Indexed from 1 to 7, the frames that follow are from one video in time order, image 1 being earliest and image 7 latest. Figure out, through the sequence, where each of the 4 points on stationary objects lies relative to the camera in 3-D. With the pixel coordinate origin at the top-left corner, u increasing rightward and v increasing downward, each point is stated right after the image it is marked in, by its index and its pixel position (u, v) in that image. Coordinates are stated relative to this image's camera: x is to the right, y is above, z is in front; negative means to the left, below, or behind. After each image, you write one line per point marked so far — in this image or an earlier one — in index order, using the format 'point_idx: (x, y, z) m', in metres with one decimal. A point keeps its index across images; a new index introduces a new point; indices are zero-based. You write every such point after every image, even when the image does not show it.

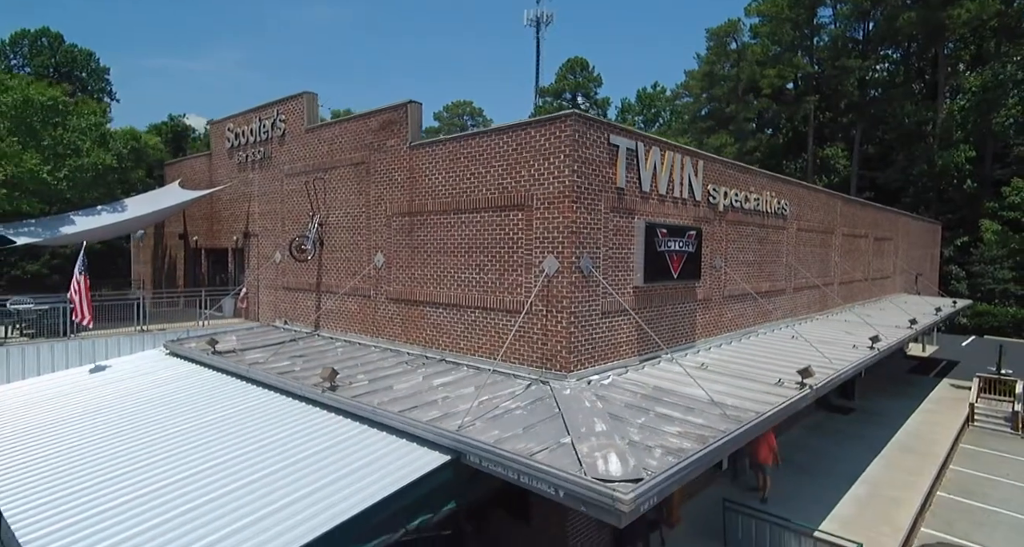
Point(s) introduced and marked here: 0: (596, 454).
0: (+1.0, -2.1, +7.1) m
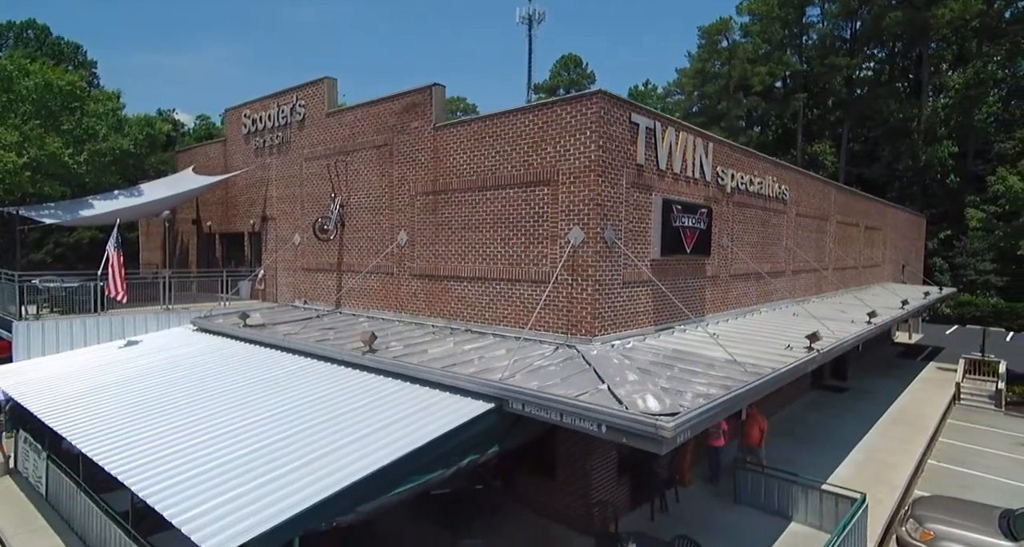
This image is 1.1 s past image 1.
0: (+1.6, -1.6, +7.8) m
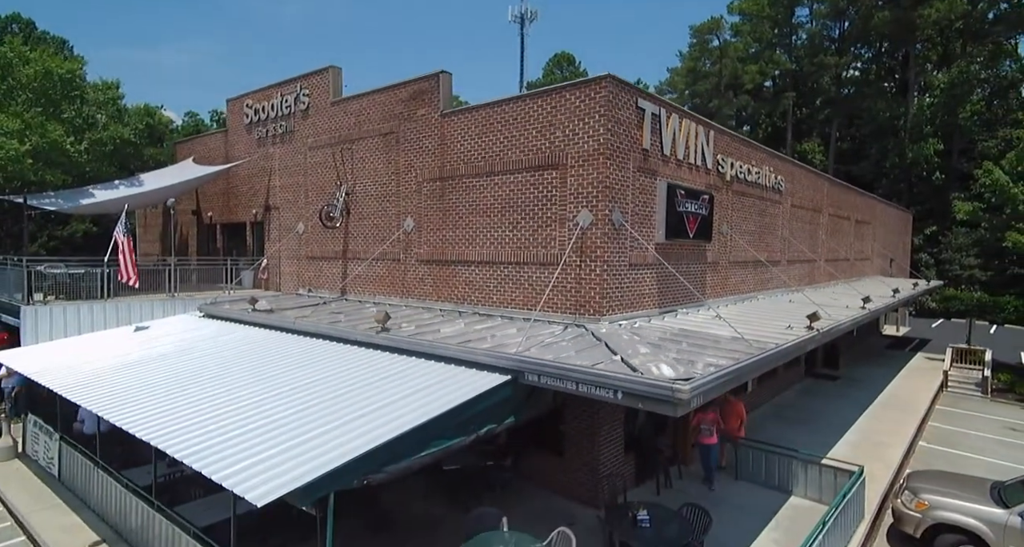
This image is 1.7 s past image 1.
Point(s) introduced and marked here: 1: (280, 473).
0: (+1.8, -1.2, +8.0) m
1: (-2.4, -2.1, +6.6) m
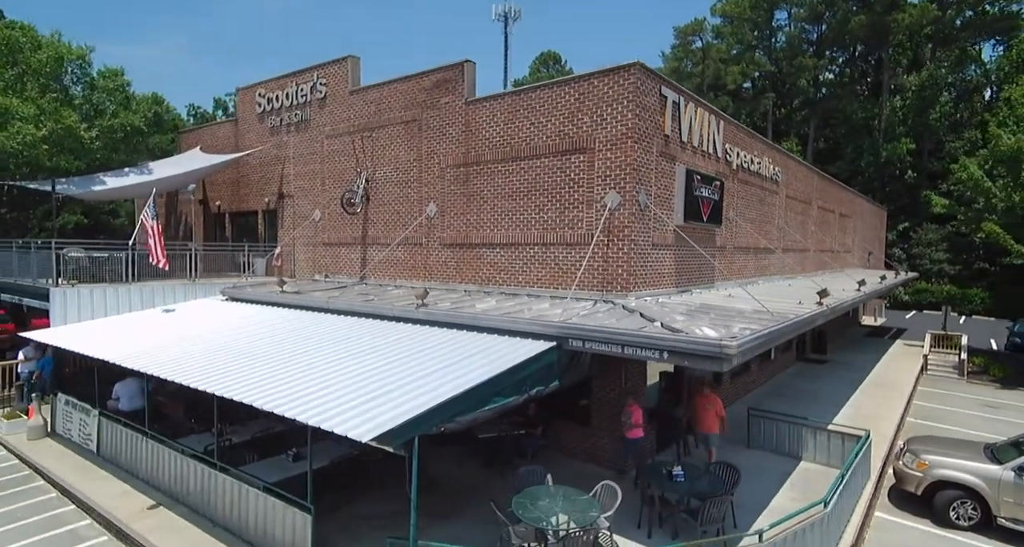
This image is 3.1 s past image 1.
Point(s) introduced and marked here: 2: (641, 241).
0: (+2.6, -0.8, +8.7) m
1: (-1.6, -1.7, +7.1) m
2: (+2.5, +0.6, +12.0) m
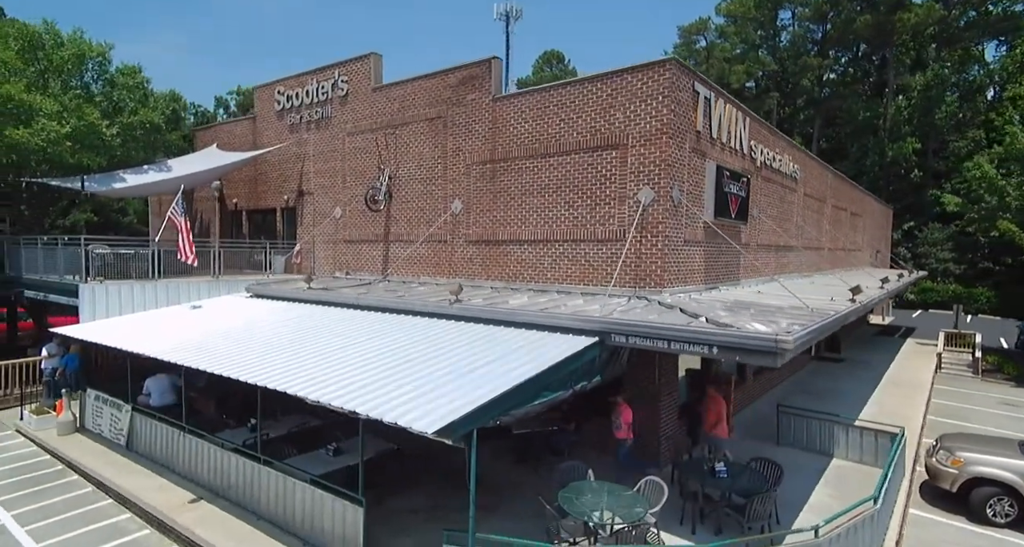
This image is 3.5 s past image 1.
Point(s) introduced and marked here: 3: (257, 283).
0: (+3.2, -0.7, +8.7) m
1: (-0.9, -1.7, +7.1) m
2: (+3.2, +0.7, +12.0) m
3: (-6.7, -0.3, +15.9) m
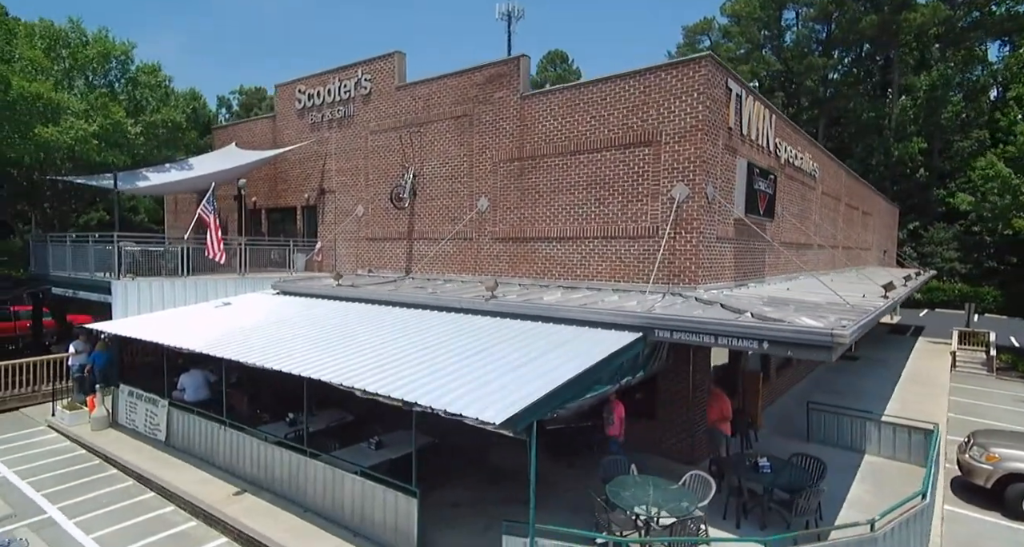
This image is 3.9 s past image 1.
0: (+3.9, -0.6, +8.8) m
1: (-0.2, -1.6, +7.1) m
2: (+3.9, +0.8, +12.1) m
3: (-6.0, -0.2, +16.0) m
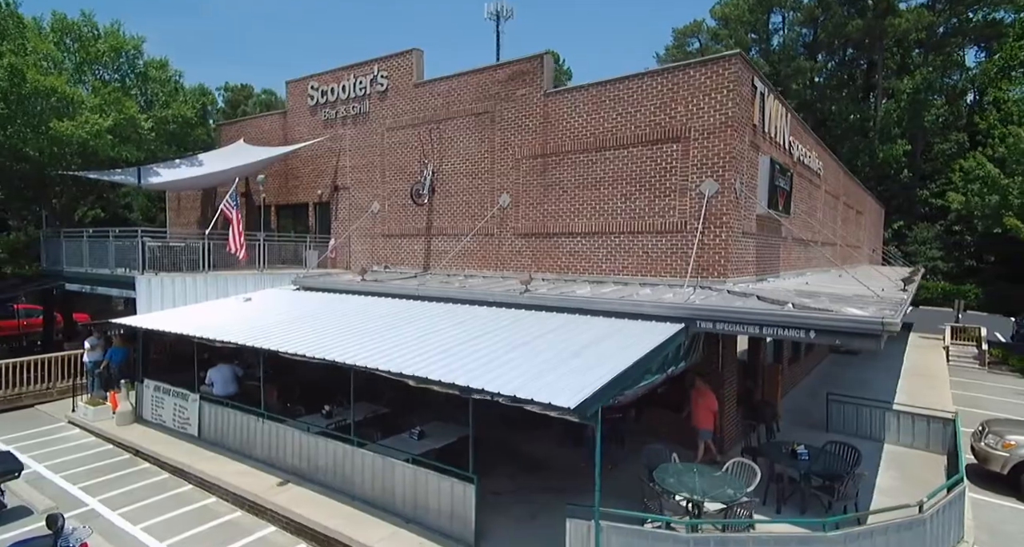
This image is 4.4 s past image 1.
0: (+4.7, -0.5, +9.1) m
1: (+0.6, -1.5, +7.3) m
2: (+4.5, +0.9, +12.4) m
3: (-5.5, -0.1, +15.9) m
